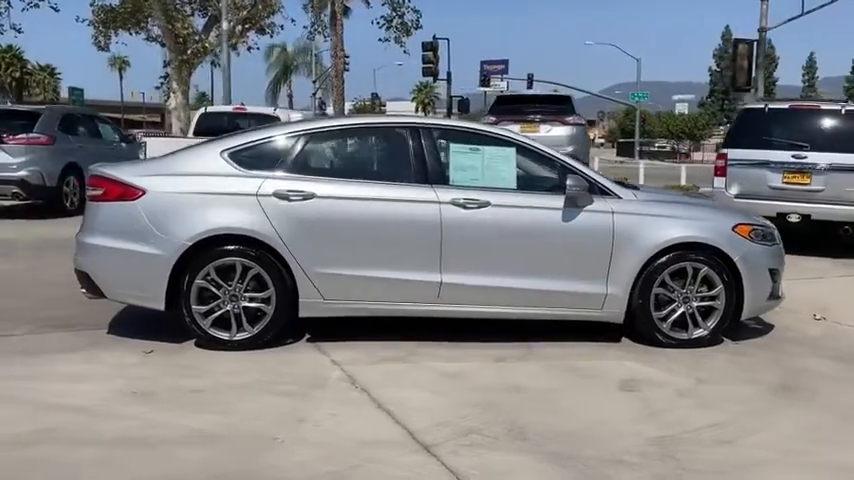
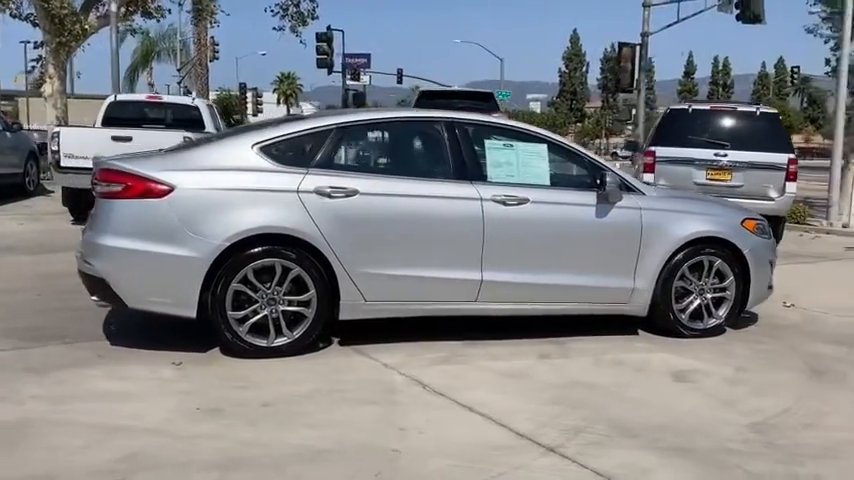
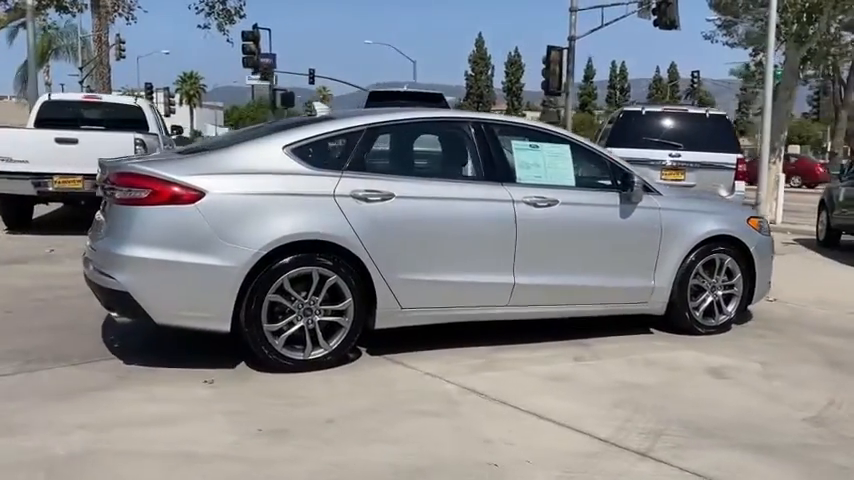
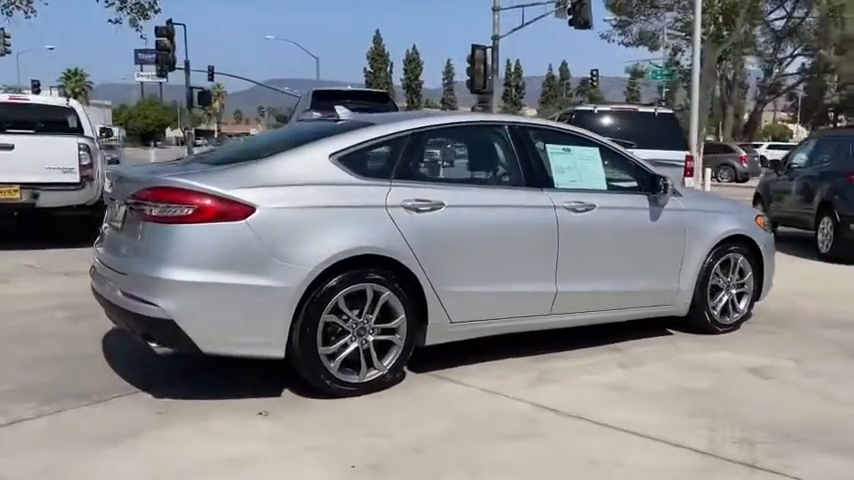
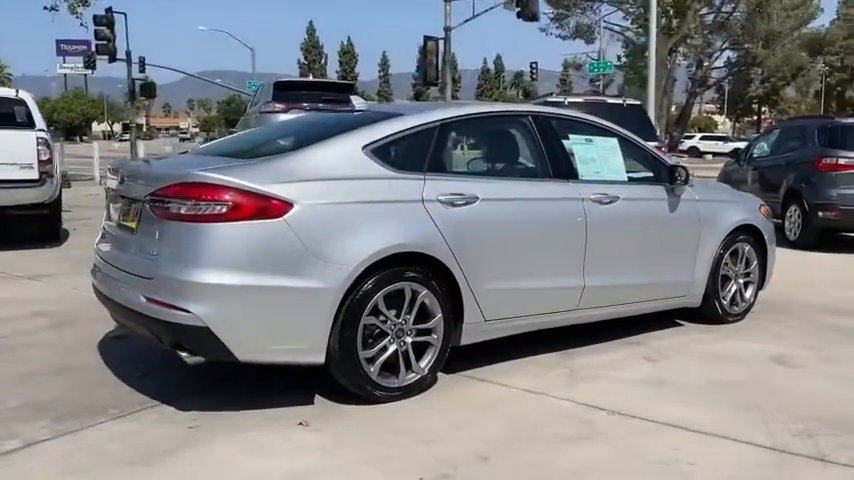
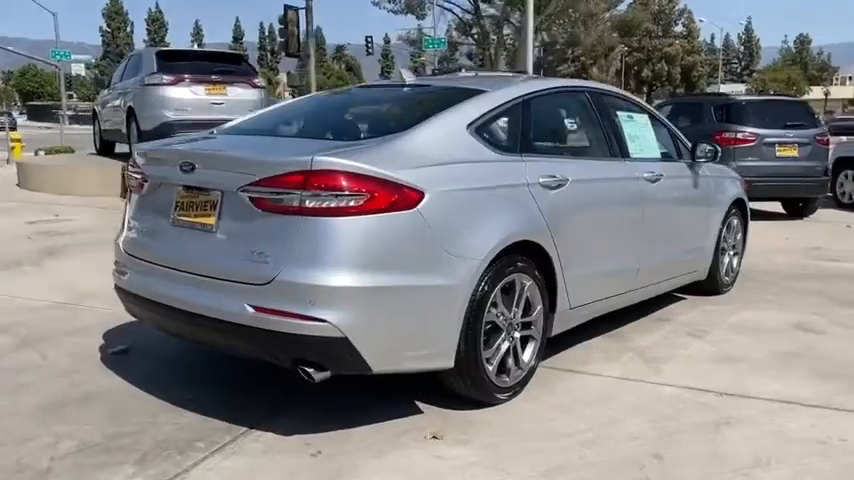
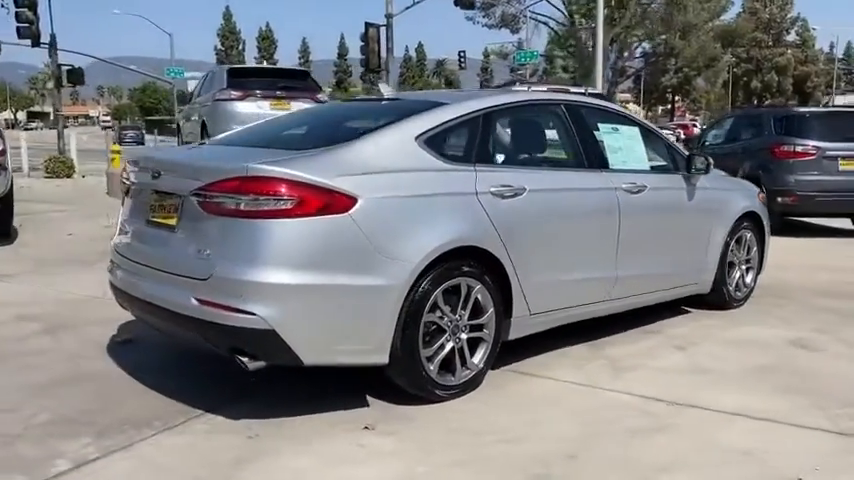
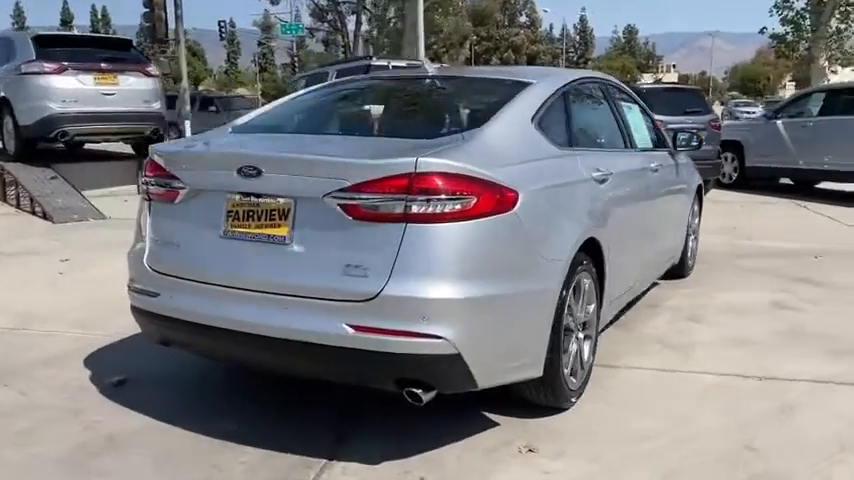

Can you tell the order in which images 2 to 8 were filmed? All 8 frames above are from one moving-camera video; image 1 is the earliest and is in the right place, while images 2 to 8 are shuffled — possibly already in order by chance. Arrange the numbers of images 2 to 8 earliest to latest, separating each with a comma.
2, 3, 4, 5, 7, 6, 8
